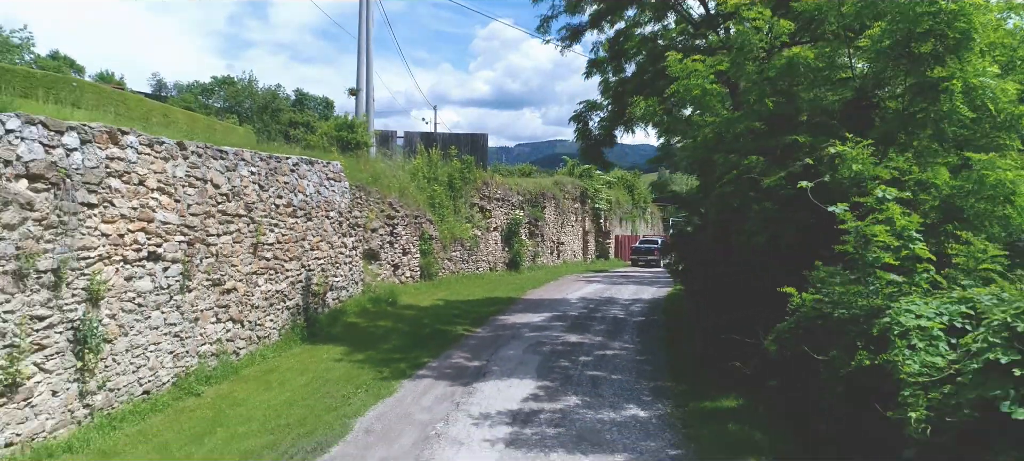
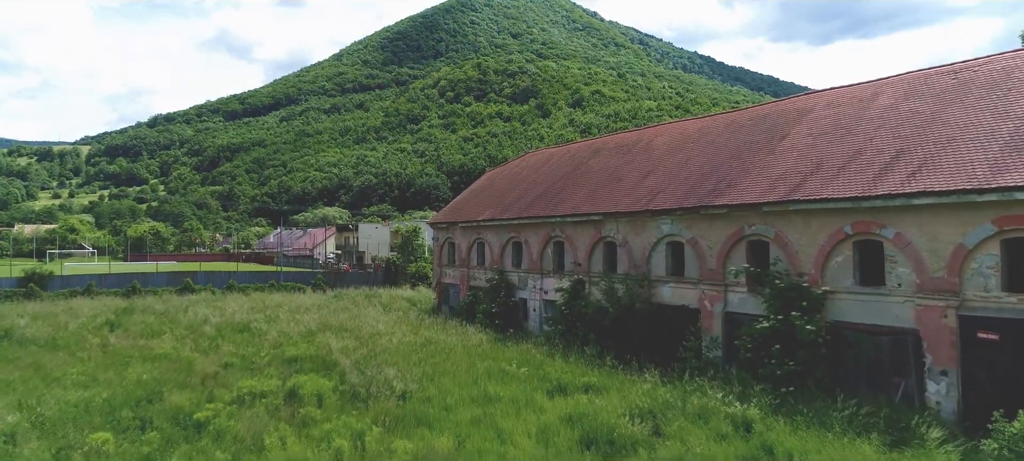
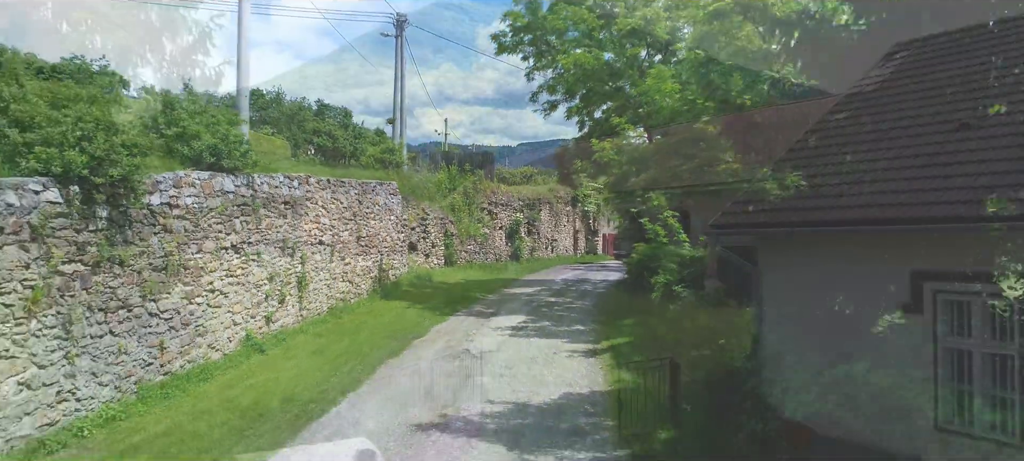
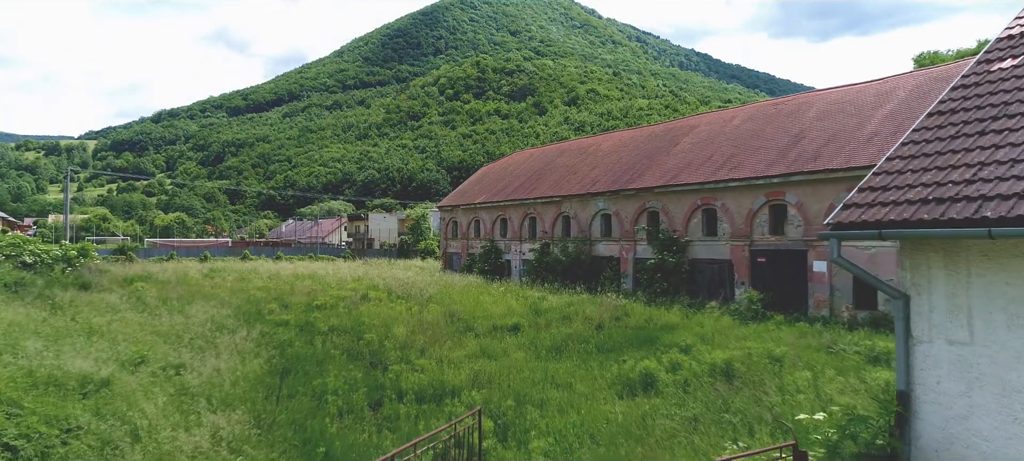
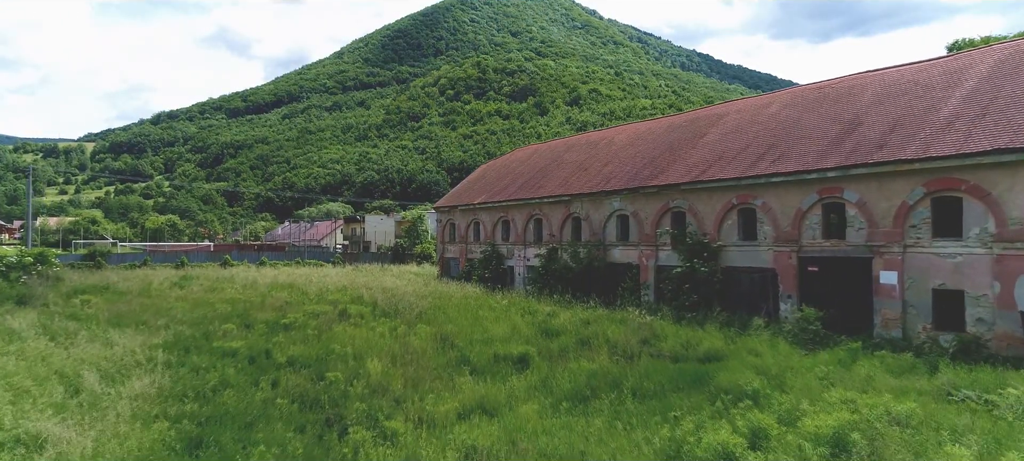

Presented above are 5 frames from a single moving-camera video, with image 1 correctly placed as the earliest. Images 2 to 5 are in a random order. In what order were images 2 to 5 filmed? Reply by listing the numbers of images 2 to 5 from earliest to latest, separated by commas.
3, 4, 5, 2
